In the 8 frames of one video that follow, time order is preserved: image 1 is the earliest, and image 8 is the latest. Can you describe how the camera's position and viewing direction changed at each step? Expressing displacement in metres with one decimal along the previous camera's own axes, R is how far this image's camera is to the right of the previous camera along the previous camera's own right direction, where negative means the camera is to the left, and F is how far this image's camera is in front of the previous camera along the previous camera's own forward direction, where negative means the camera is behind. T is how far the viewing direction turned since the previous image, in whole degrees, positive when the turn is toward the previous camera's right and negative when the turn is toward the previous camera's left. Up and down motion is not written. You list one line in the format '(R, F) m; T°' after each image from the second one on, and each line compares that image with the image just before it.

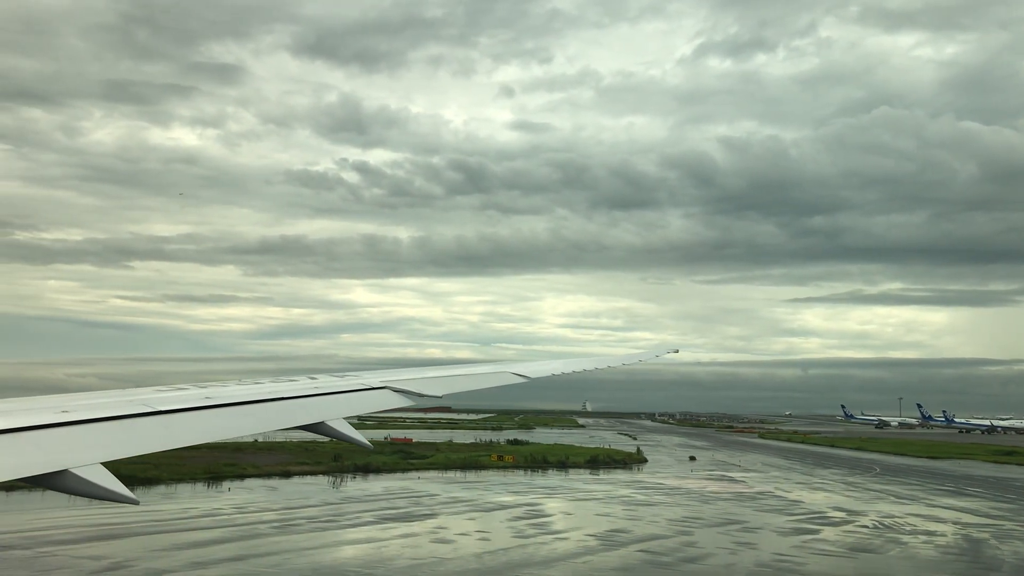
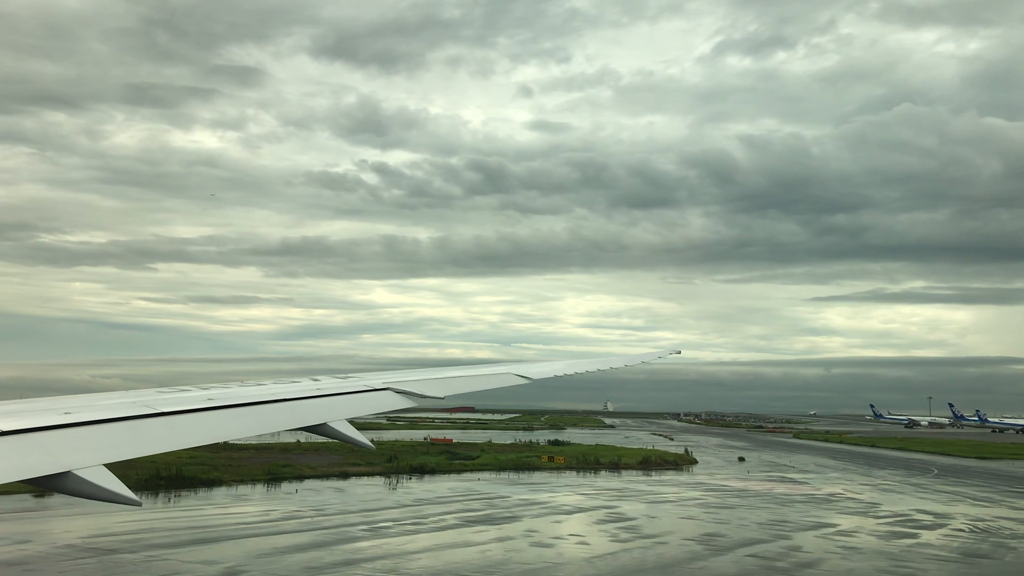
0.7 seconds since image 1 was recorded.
(-2.1, +0.3) m; -1°
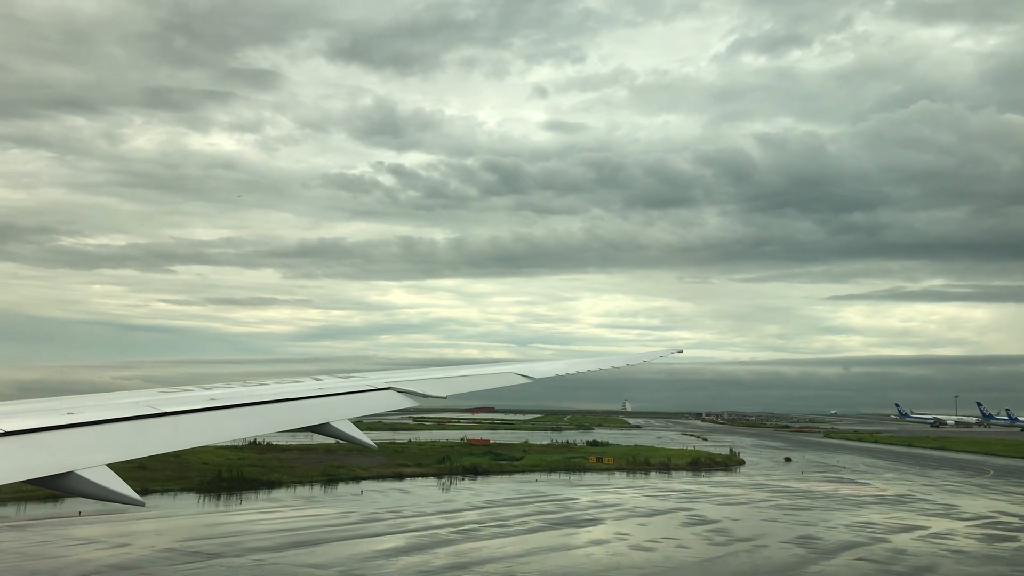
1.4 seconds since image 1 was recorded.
(-2.1, +0.2) m; -1°
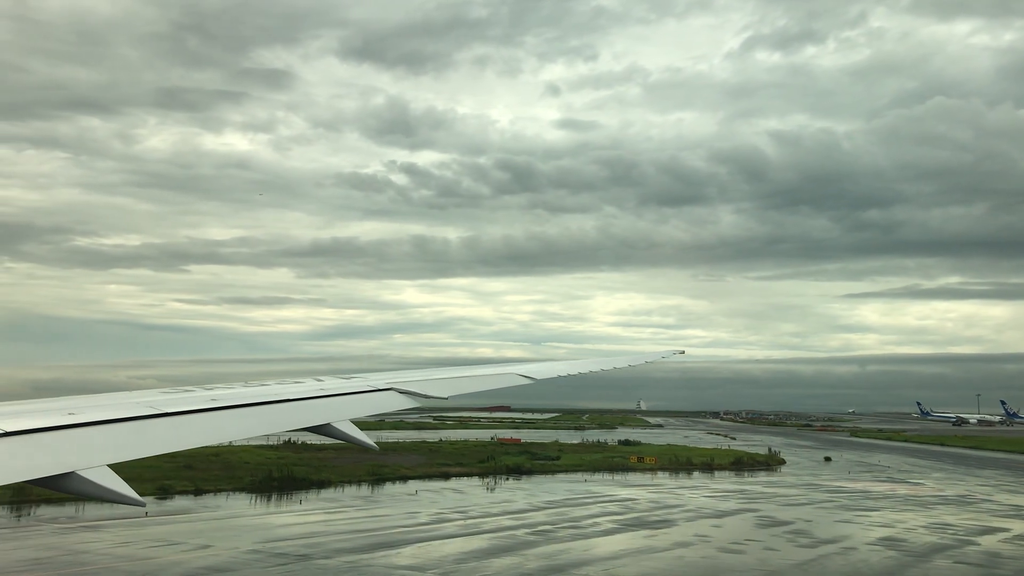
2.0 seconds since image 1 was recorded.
(-1.8, +0.3) m; -1°
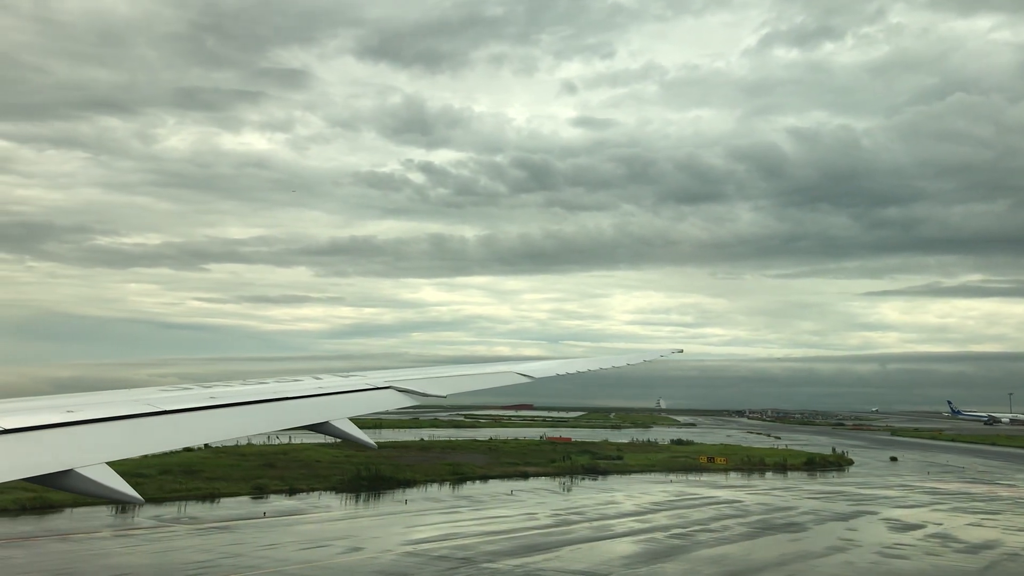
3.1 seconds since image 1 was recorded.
(-3.4, +0.3) m; -1°
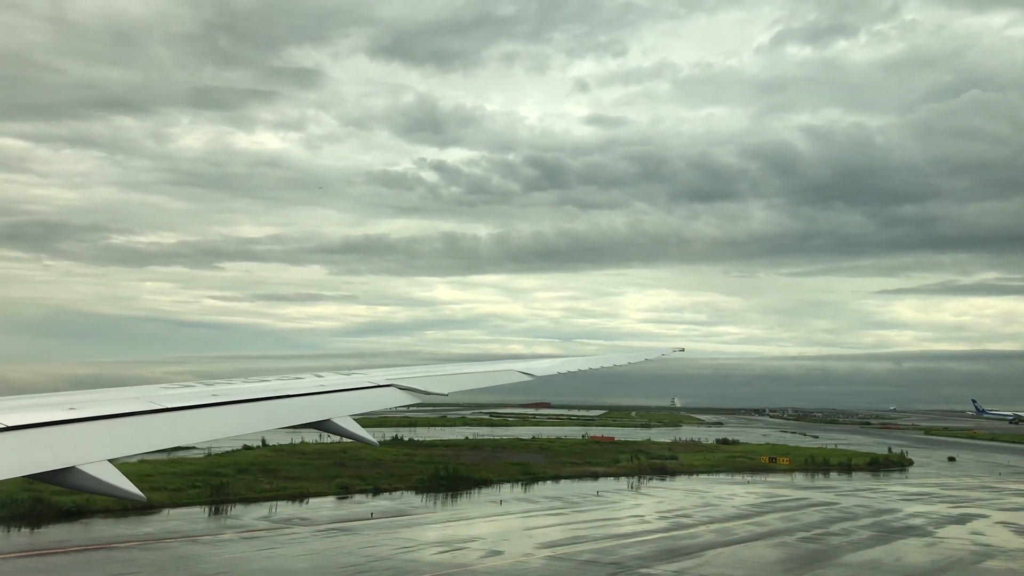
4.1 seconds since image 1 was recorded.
(-3.2, +0.3) m; -1°
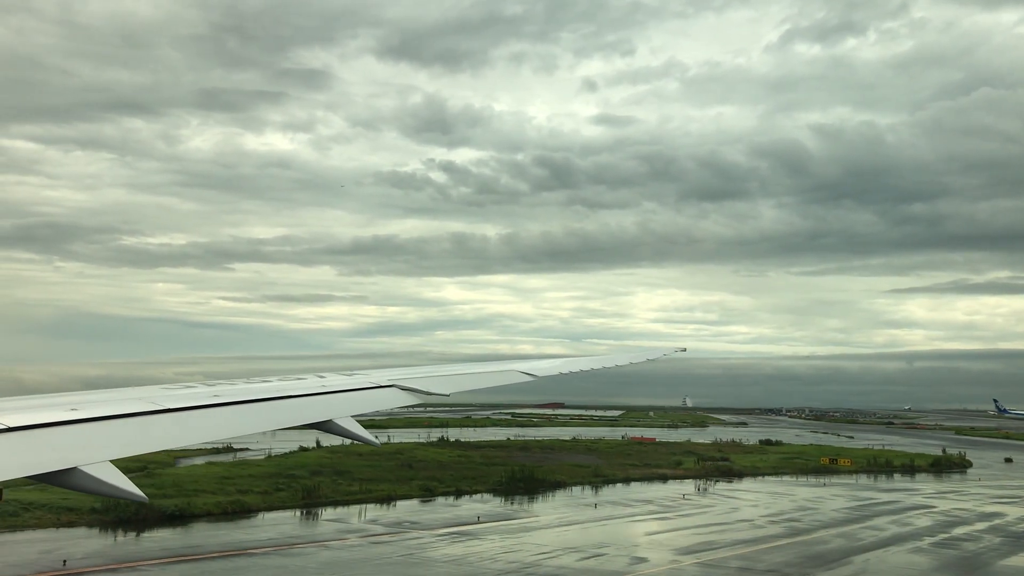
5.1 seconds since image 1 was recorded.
(-3.2, +0.3) m; 0°
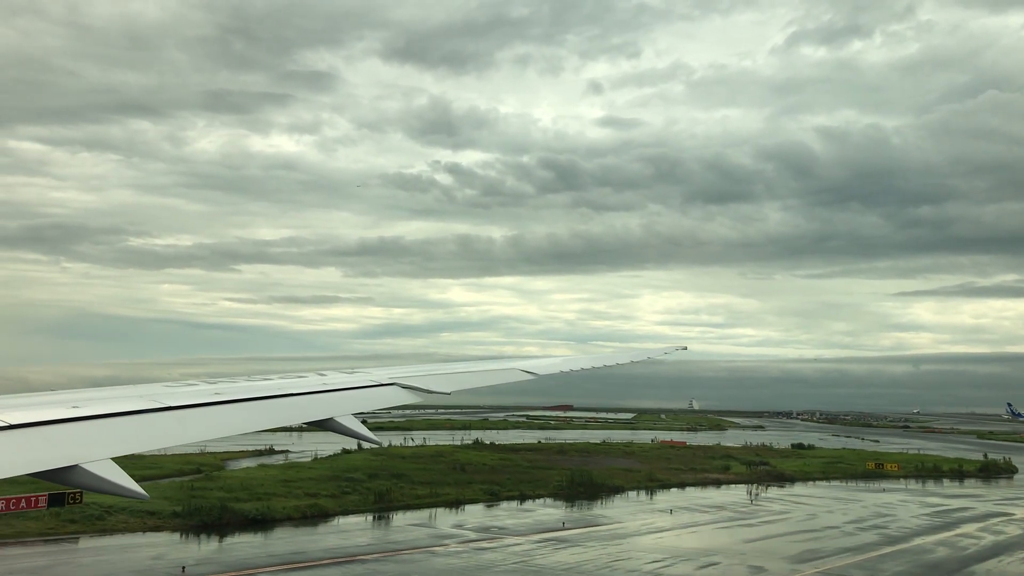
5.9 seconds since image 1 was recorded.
(-2.6, +0.2) m; 0°
